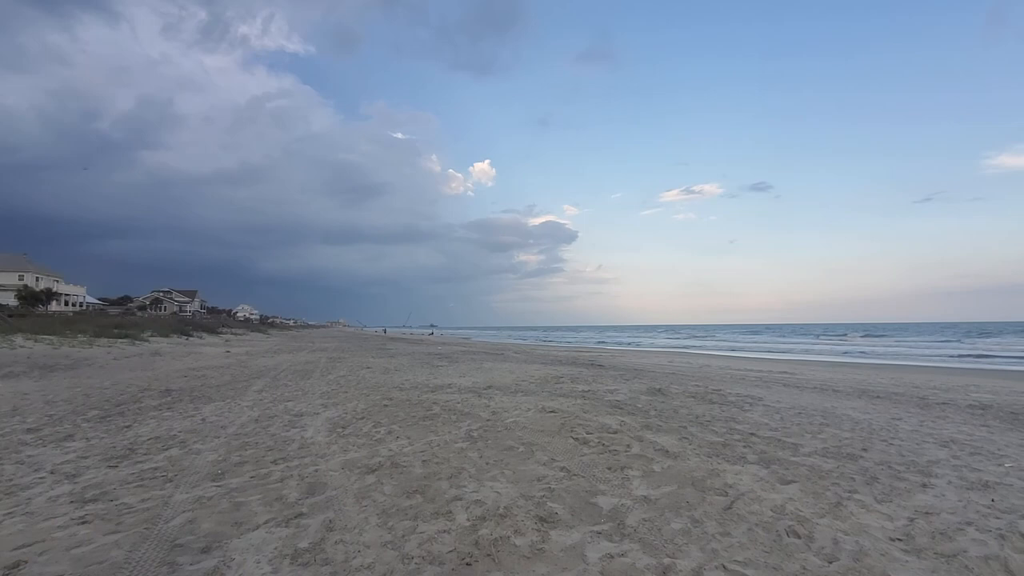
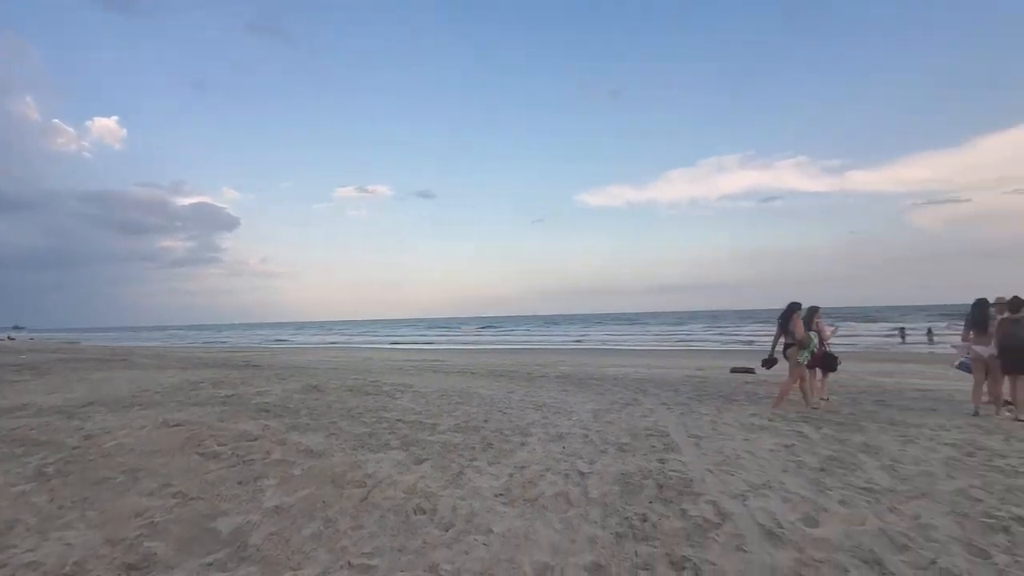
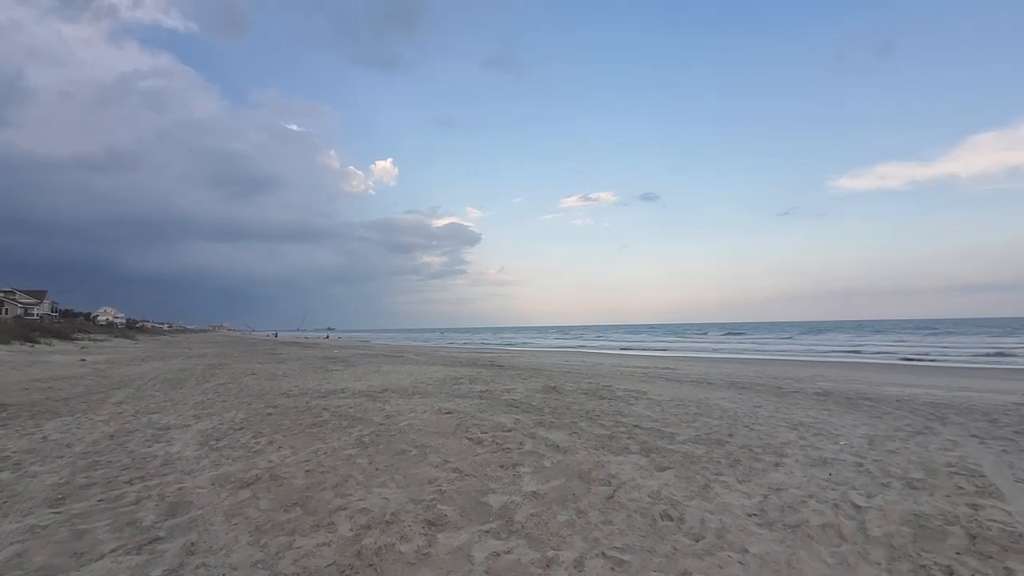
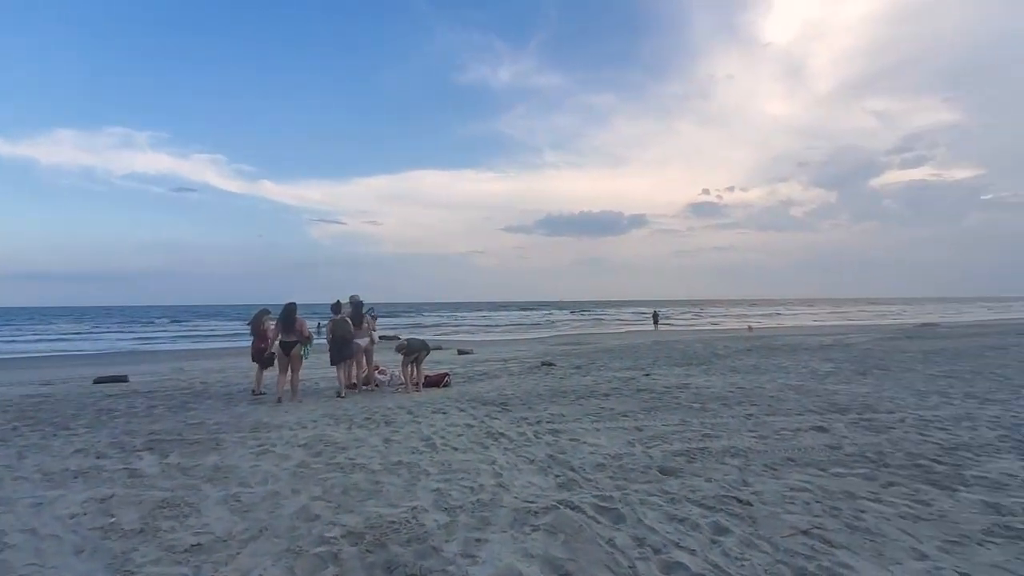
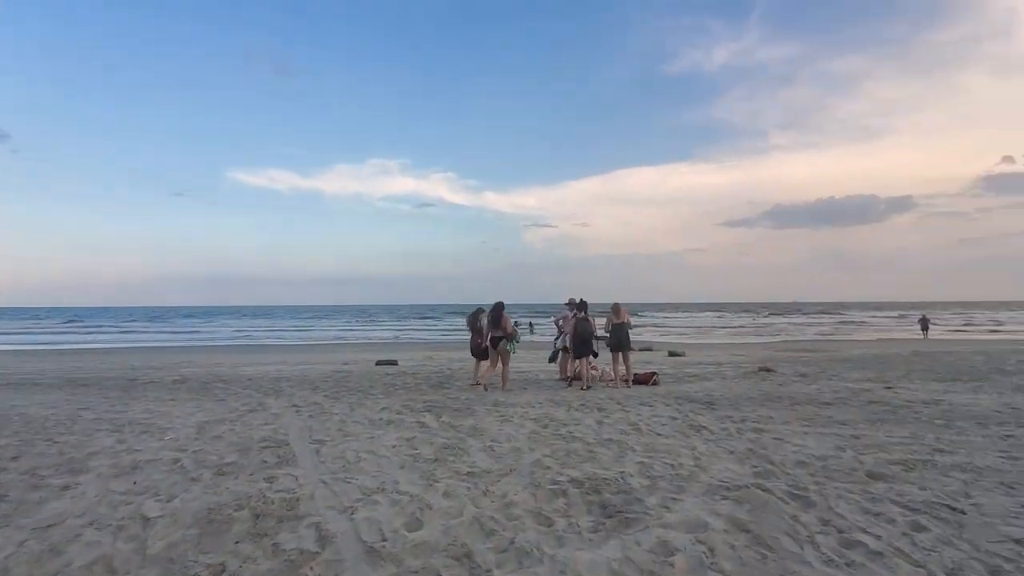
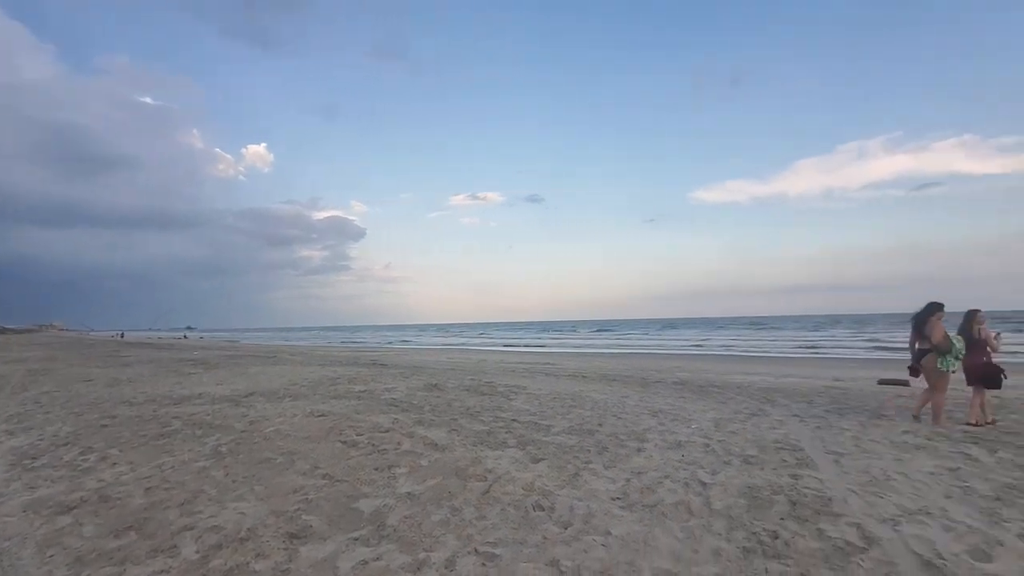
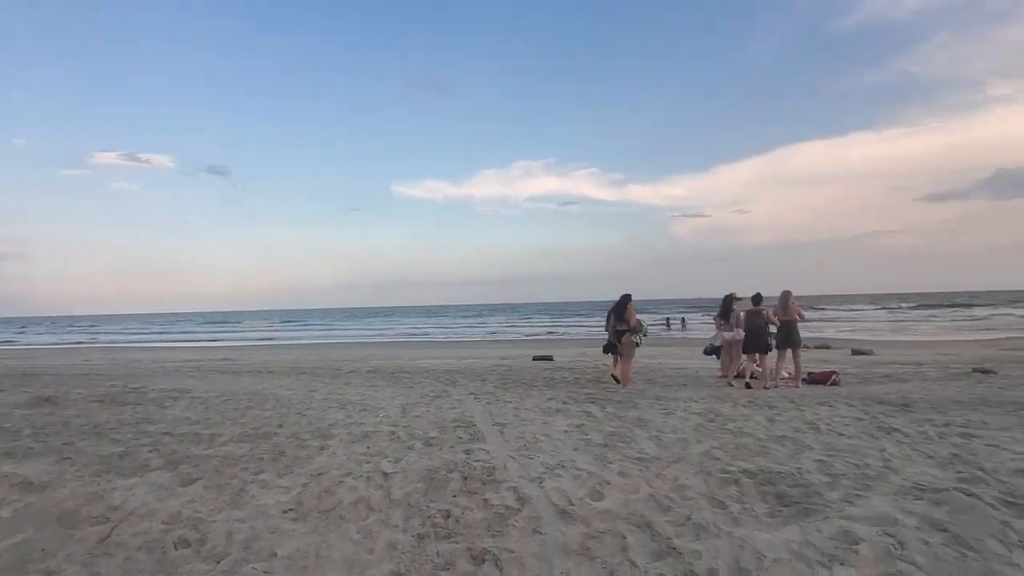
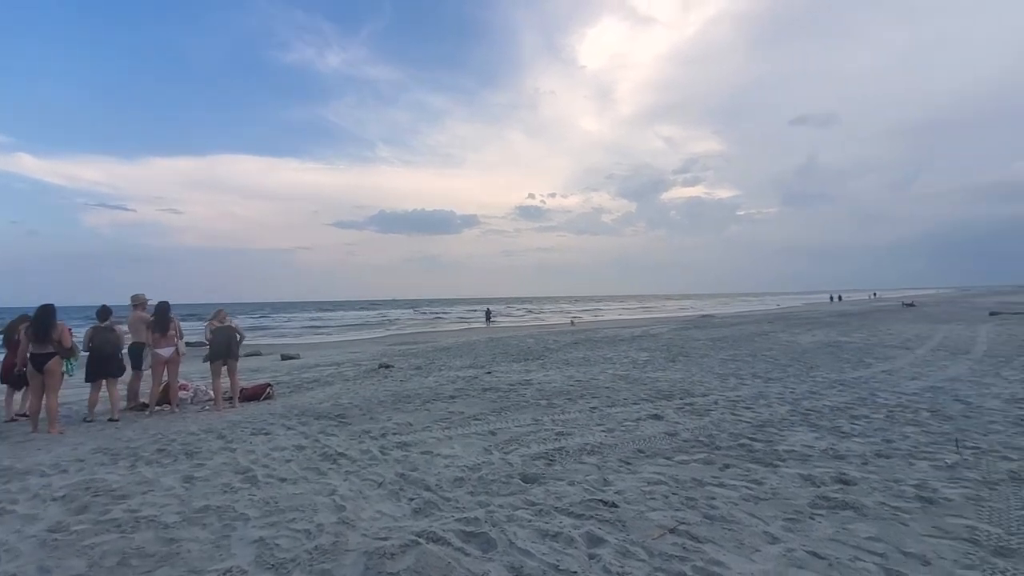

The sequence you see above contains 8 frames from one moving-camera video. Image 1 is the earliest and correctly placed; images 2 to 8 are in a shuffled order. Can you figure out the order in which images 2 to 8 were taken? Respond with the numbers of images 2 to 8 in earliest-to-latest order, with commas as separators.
3, 6, 2, 7, 5, 4, 8
